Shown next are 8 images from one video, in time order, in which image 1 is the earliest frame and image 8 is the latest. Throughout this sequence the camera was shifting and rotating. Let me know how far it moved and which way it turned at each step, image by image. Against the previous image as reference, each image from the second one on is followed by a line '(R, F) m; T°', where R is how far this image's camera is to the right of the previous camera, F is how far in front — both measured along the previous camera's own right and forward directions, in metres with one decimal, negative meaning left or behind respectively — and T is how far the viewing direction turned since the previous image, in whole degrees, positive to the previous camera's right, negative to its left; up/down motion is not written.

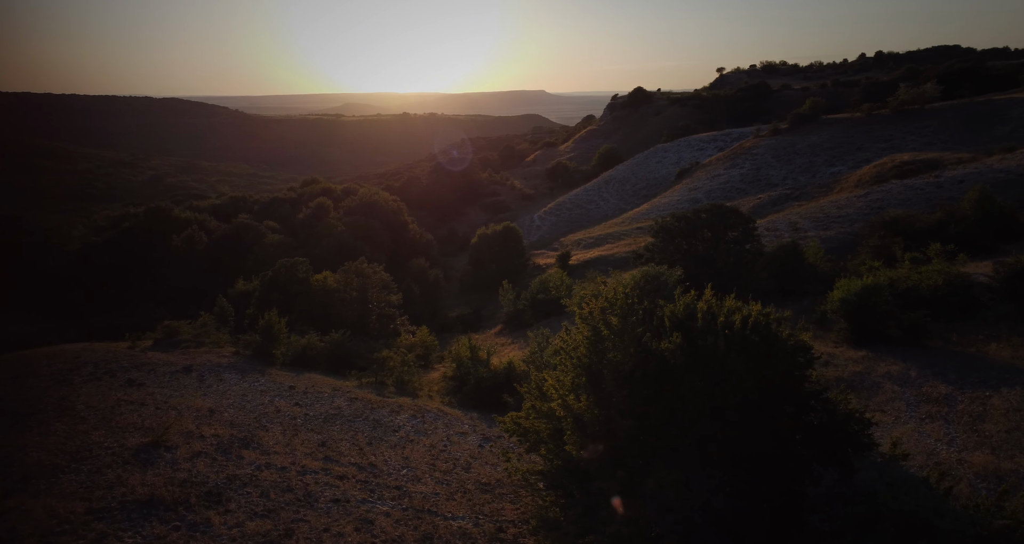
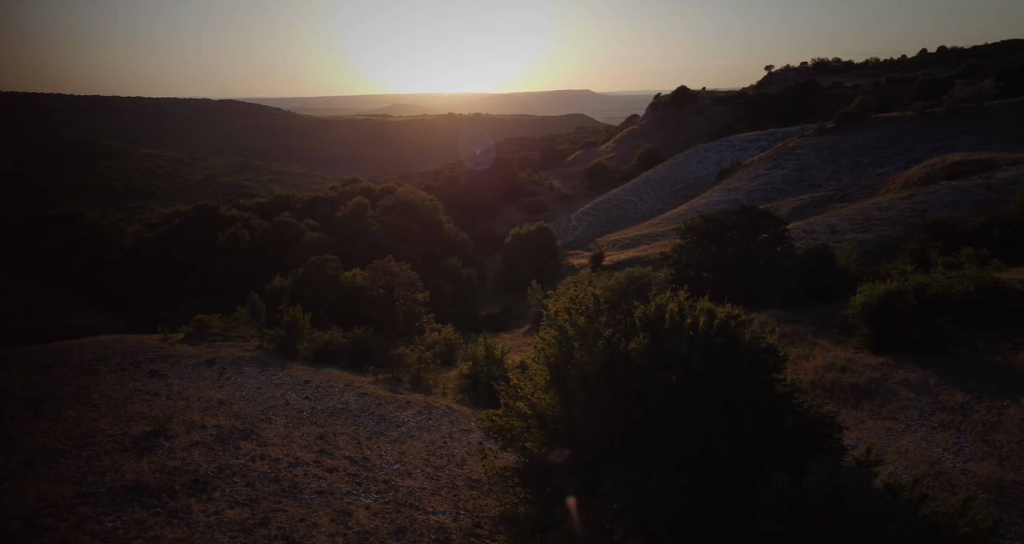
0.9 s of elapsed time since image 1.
(+0.5, 0.0) m; -4°
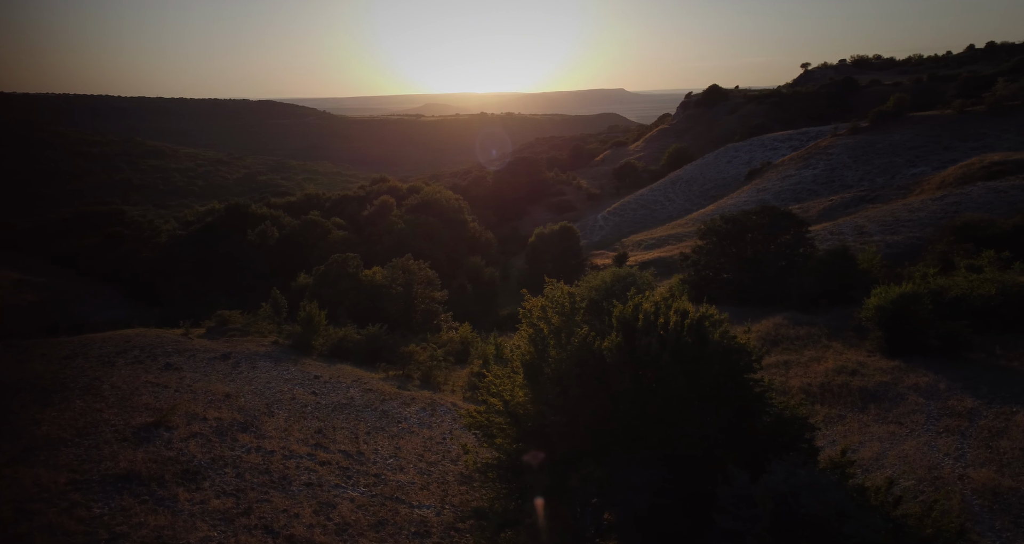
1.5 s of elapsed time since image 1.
(+0.4, 0.0) m; -3°
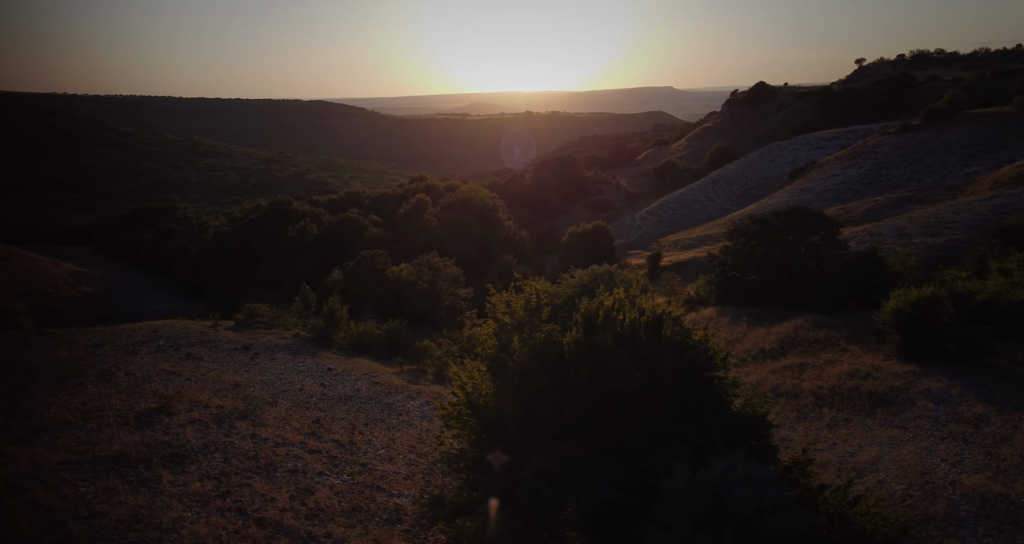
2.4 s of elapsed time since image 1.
(+0.6, -0.1) m; -4°
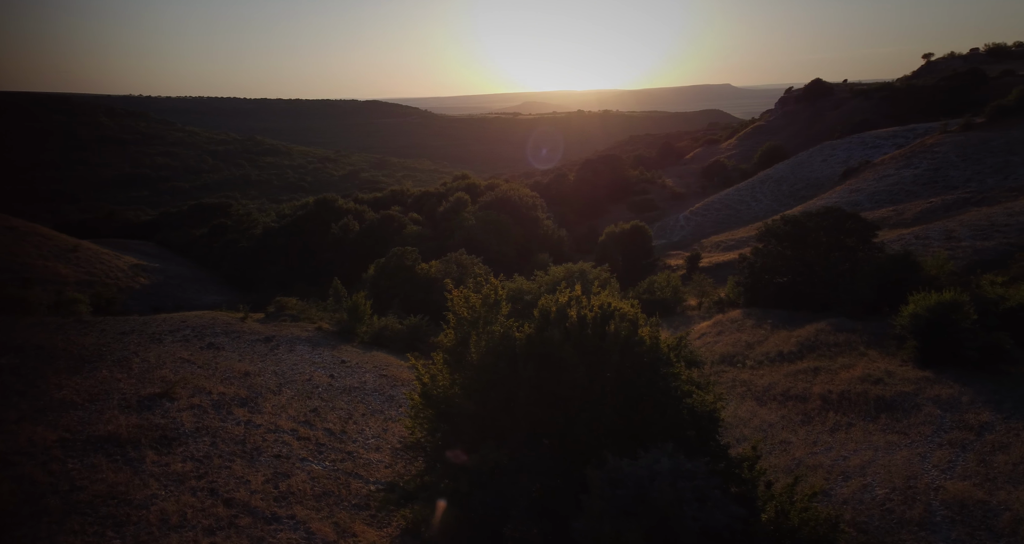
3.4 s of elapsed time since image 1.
(+0.7, -0.1) m; -4°
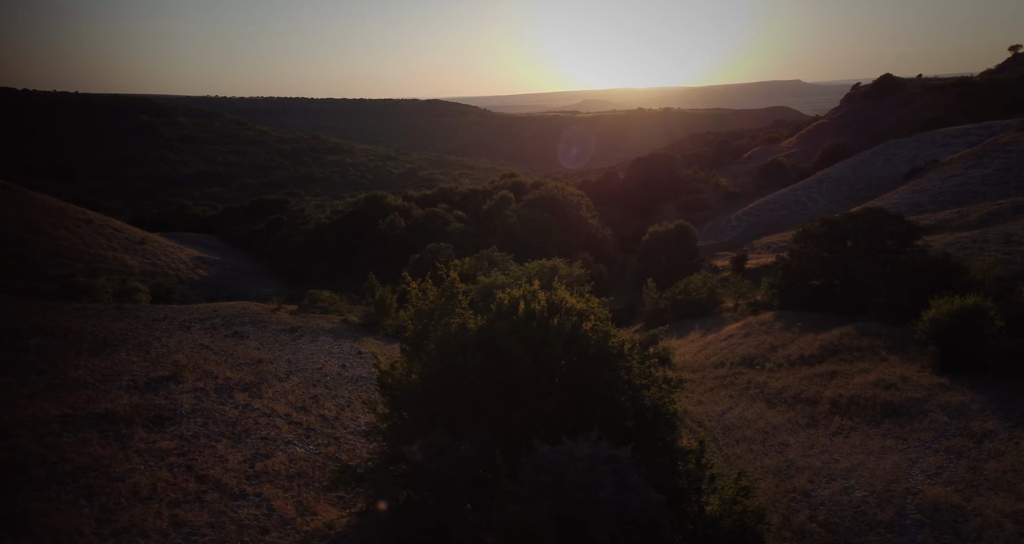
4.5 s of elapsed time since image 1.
(+0.8, -0.1) m; -5°
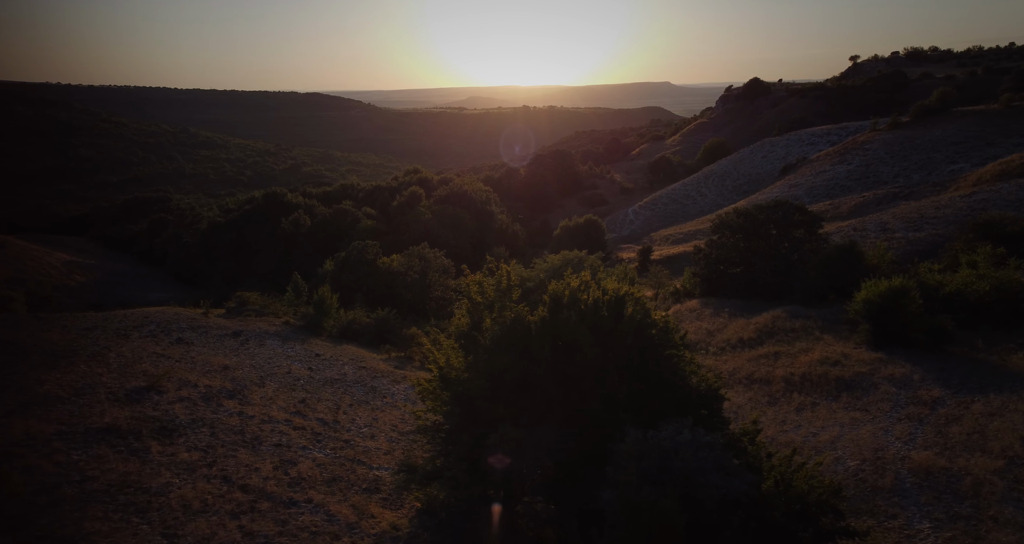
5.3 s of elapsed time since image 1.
(-1.3, 0.0) m; +9°
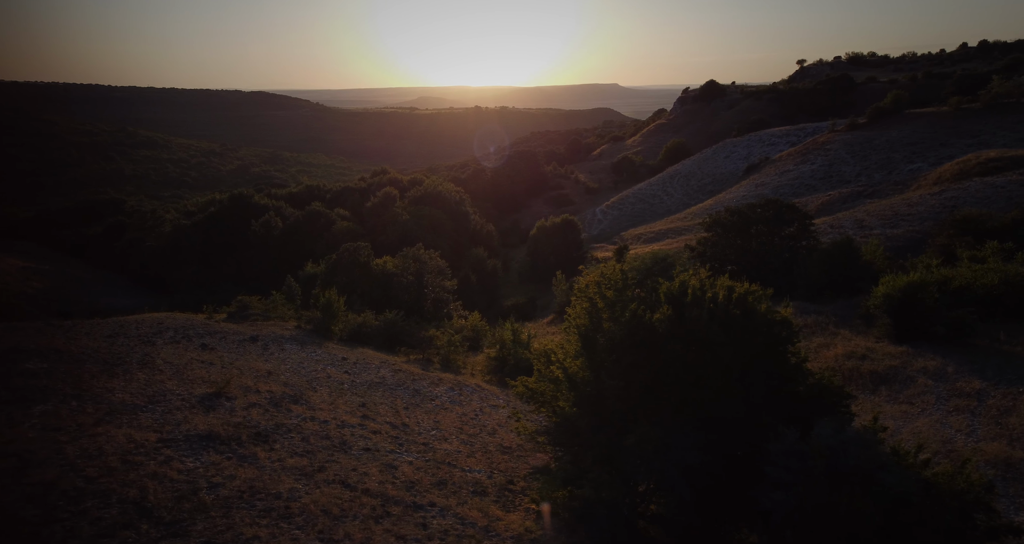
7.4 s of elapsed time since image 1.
(-1.3, 0.0) m; +4°
